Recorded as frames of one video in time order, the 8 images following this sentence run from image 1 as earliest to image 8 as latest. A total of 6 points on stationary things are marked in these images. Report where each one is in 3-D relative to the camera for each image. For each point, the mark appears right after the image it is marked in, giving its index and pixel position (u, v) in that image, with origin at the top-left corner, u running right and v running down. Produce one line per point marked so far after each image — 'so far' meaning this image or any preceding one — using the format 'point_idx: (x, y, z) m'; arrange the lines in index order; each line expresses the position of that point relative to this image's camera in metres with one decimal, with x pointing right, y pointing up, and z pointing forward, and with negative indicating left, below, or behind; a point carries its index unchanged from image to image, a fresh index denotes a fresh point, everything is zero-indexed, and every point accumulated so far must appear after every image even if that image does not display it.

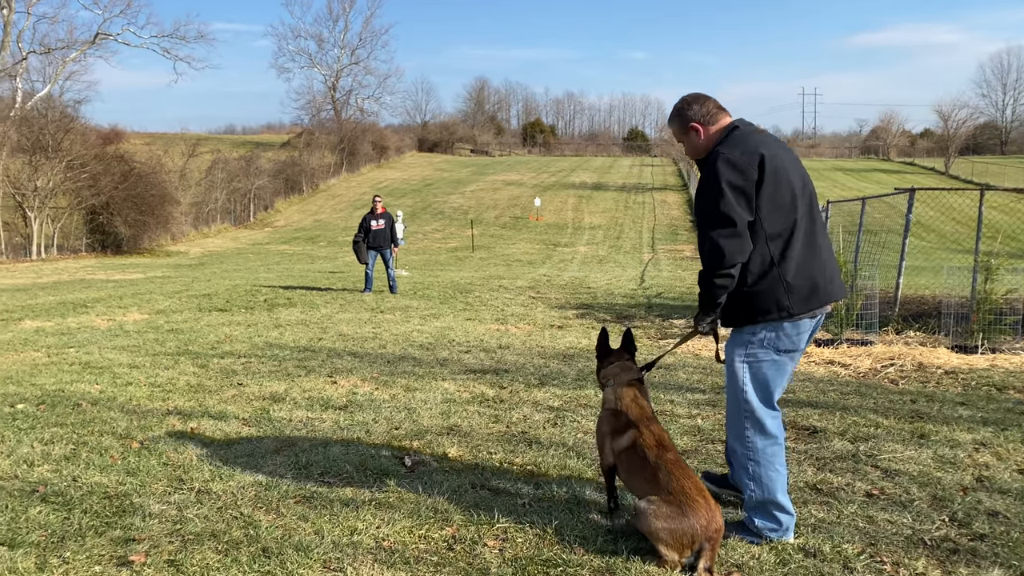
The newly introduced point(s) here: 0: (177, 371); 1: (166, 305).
0: (-2.5, -0.6, +6.0) m
1: (-4.7, -0.2, +11.1) m
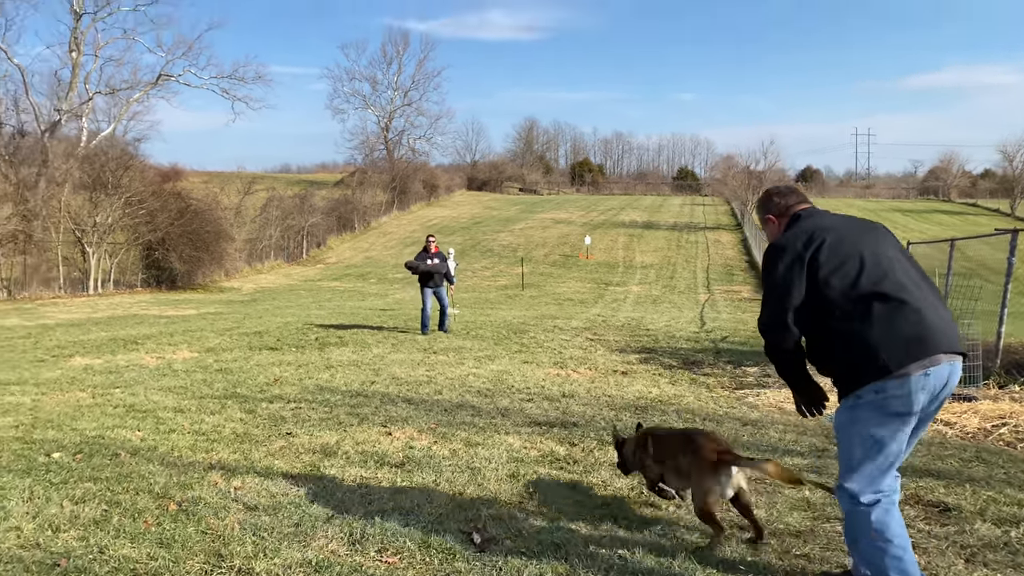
0: (-2.0, -0.9, +5.7) m
1: (-3.9, -0.7, +10.8) m
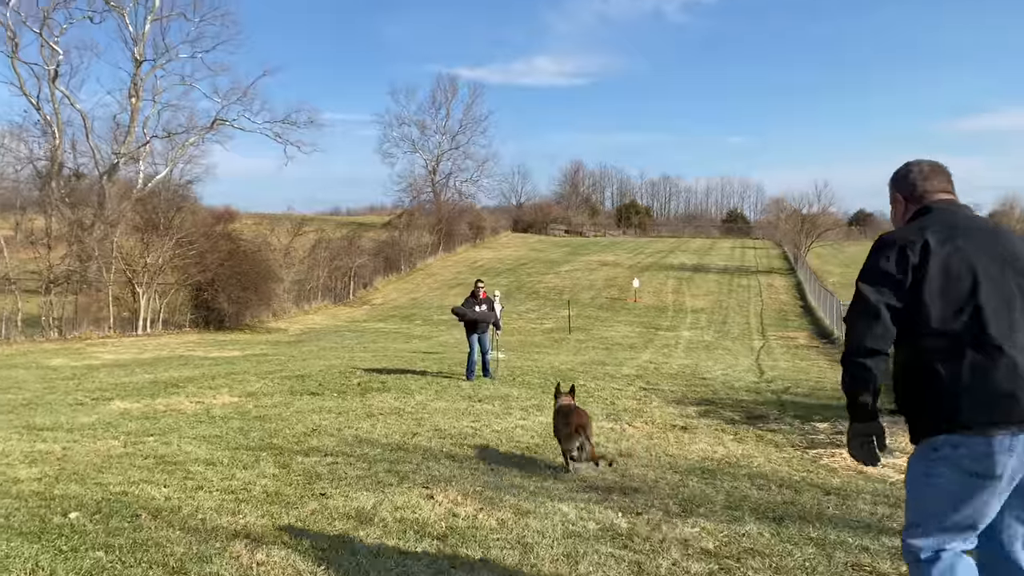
0: (-1.7, -1.2, +5.3) m
1: (-3.3, -1.3, +10.6) m
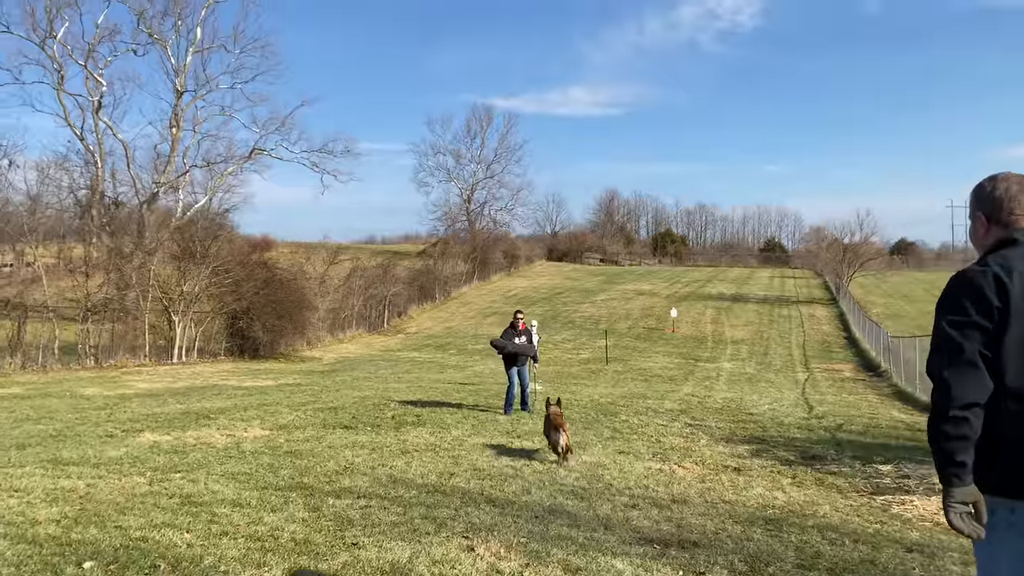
0: (-1.4, -1.4, +5.0) m
1: (-2.8, -1.7, +10.3) m
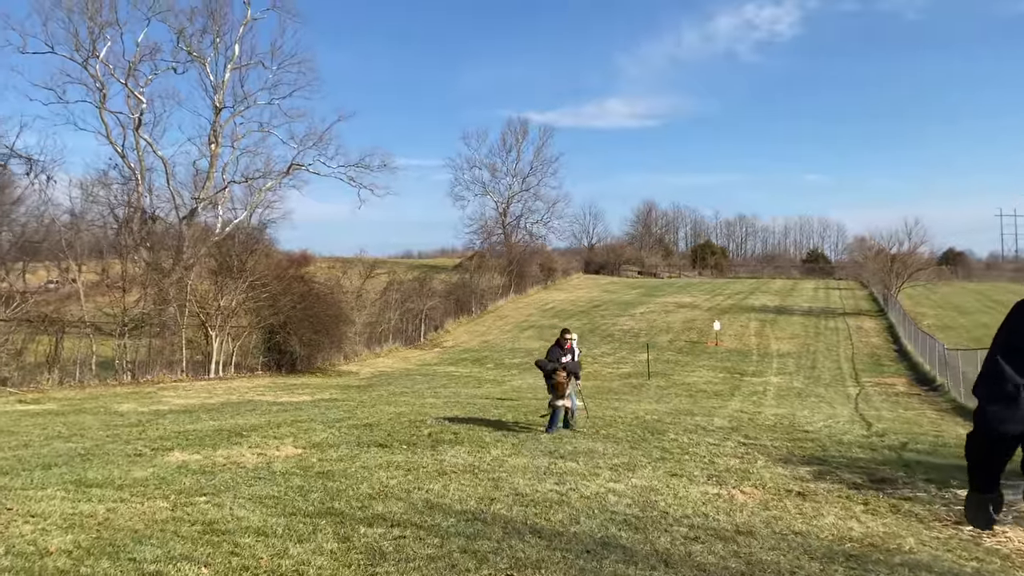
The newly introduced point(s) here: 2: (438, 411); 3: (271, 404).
0: (-1.1, -1.4, +4.6) m
1: (-2.3, -1.8, +9.9) m
2: (-1.2, -2.0, +13.3) m
3: (-4.6, -2.2, +15.6) m
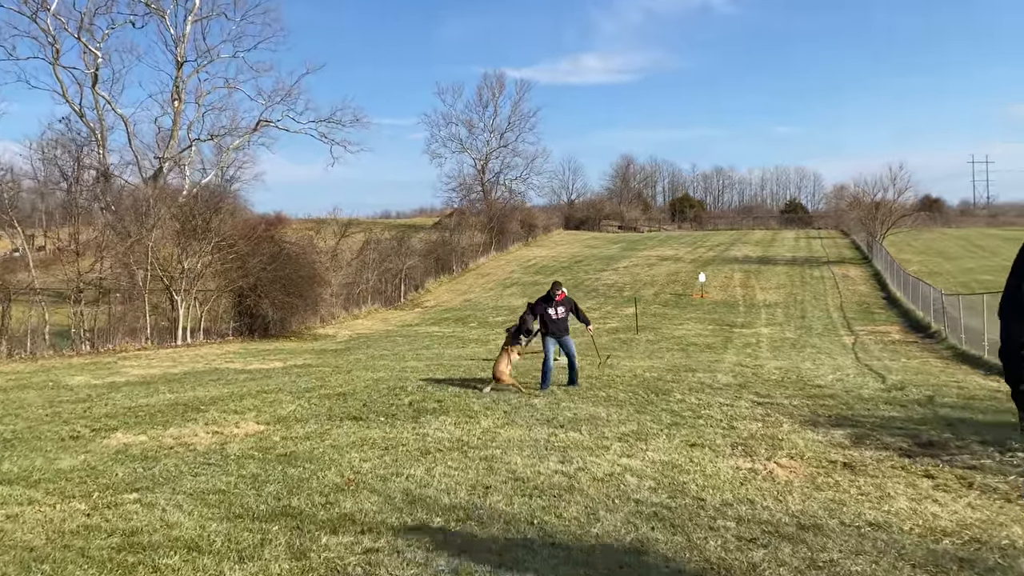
0: (-1.1, -1.2, +3.5) m
1: (-2.4, -1.3, +8.8) m
2: (-1.4, -1.3, +12.3) m
3: (-4.8, -1.5, +14.5) m
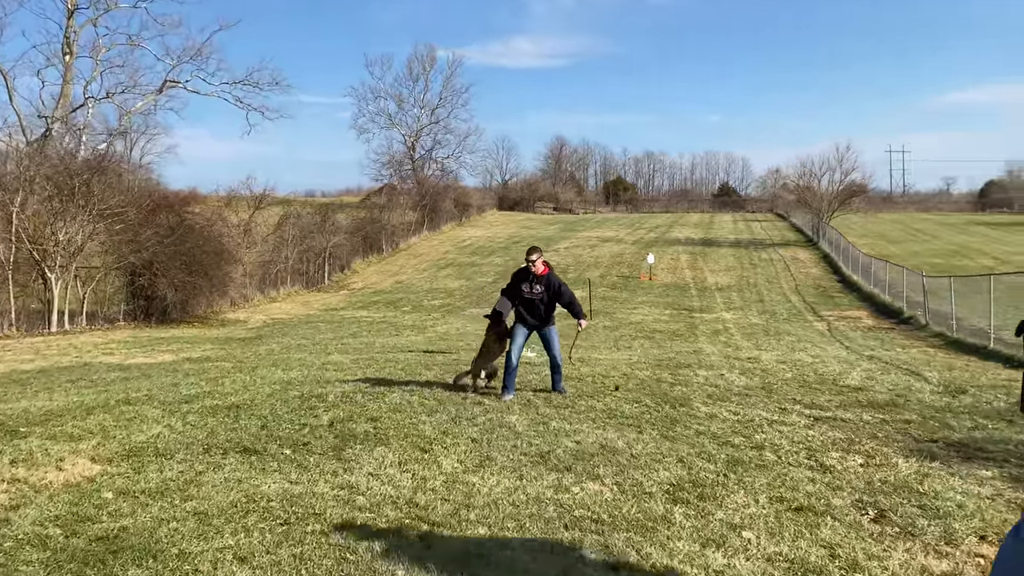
0: (-0.9, -1.1, +0.8) m
1: (-2.6, -1.1, +6.0) m
2: (-1.9, -1.0, +9.5) m
3: (-5.5, -1.1, +11.4) m
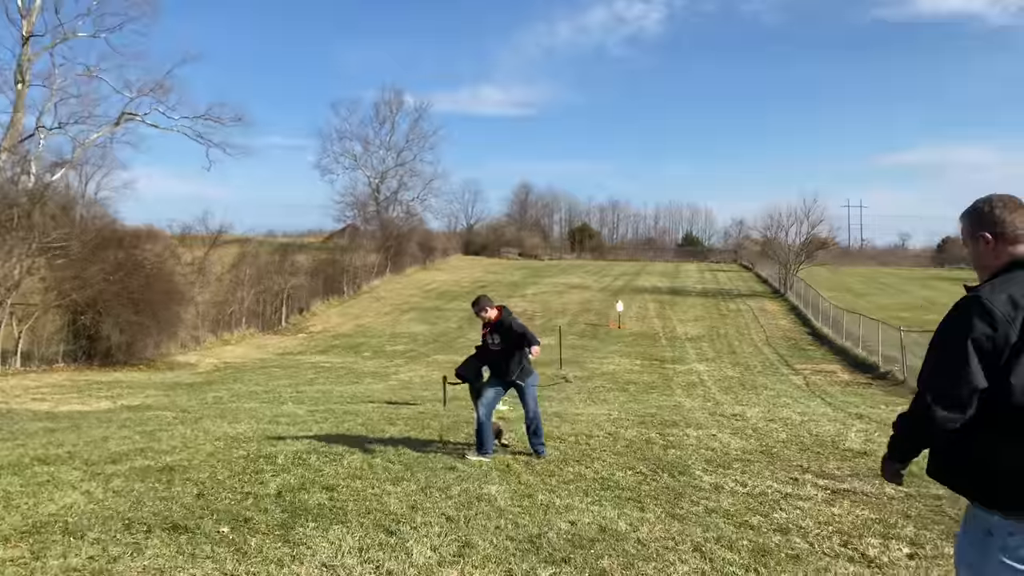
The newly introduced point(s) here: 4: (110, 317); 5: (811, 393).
0: (-0.8, -1.1, -0.1) m
1: (-2.8, -1.3, +5.0) m
2: (-2.2, -1.5, +8.6) m
3: (-5.9, -1.6, +10.3) m
4: (-8.8, -0.6, +17.9) m
5: (+6.2, -2.2, +17.2) m
